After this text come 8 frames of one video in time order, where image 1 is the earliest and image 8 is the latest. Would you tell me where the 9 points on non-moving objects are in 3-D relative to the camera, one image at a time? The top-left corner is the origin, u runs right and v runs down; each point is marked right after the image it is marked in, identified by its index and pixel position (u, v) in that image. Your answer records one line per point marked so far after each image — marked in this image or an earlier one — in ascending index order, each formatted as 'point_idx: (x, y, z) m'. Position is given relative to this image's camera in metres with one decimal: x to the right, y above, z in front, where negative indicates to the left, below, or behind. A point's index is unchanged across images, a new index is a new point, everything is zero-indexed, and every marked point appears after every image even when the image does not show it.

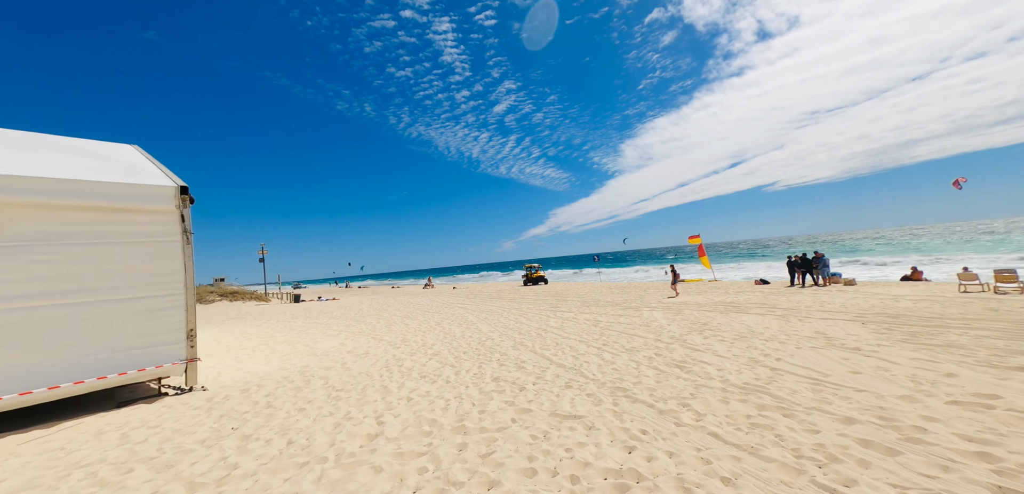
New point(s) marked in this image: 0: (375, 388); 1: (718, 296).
0: (-2.0, -2.0, +4.9) m
1: (+8.8, -2.1, +14.8) m
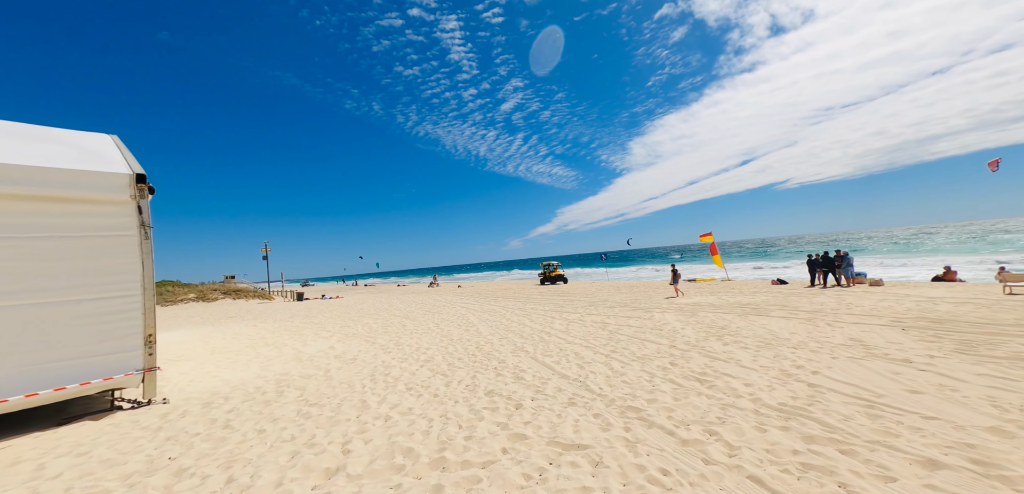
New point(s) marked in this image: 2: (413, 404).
0: (-2.0, -2.0, +4.4) m
1: (+8.9, -2.0, +14.0) m
2: (-1.2, -1.9, +4.3) m
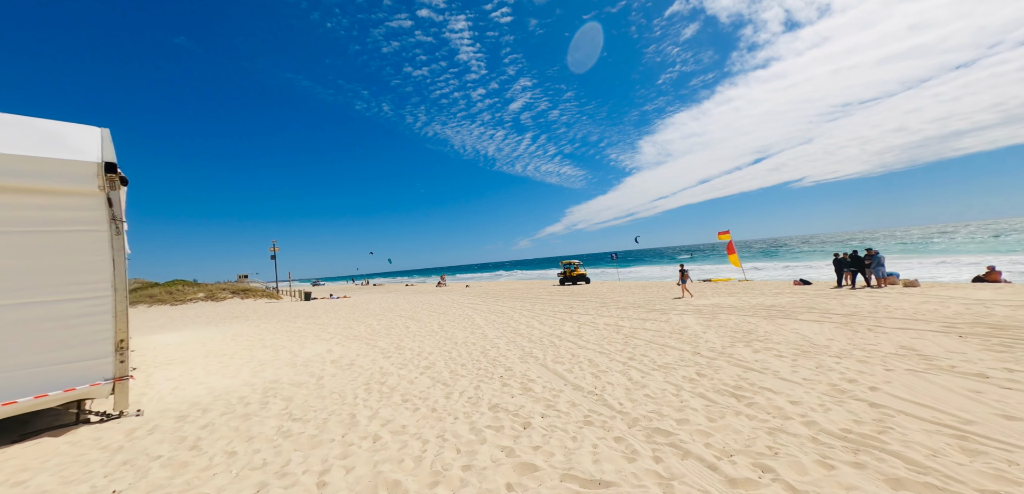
0: (-1.9, -1.9, +3.9) m
1: (+9.3, -2.0, +13.2) m
2: (-1.1, -1.9, +3.8) m
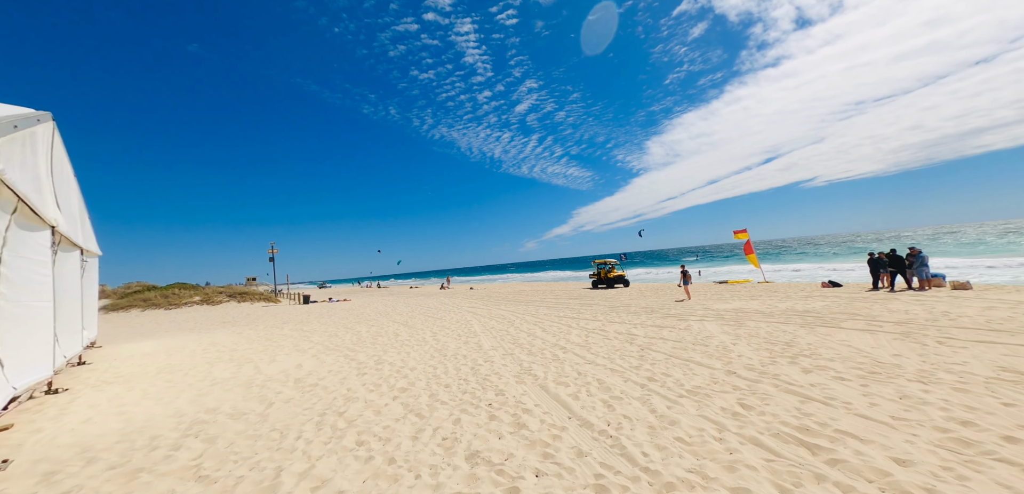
0: (-2.1, -1.9, +2.8) m
1: (+9.3, -1.9, +11.9) m
2: (-1.3, -1.8, +2.7) m
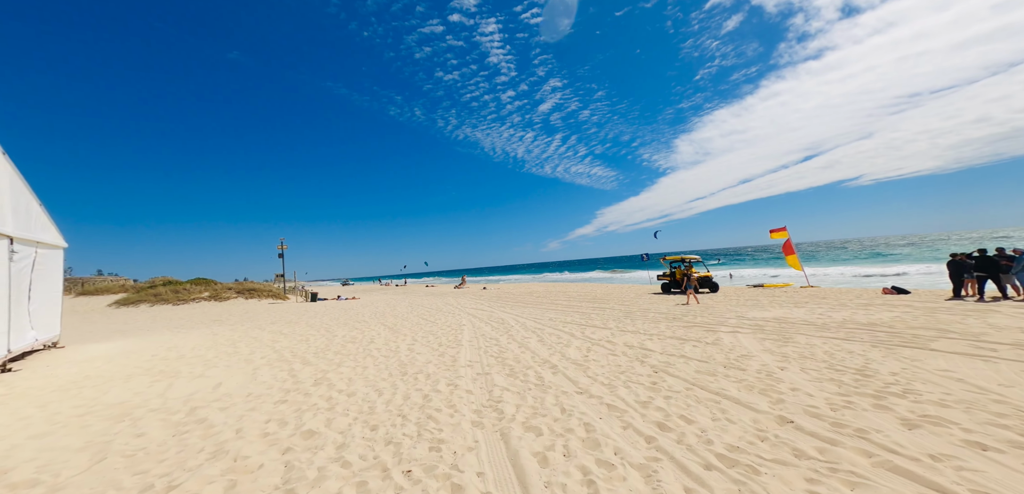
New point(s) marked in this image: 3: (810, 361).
0: (-2.7, -1.7, +1.5) m
1: (+9.2, -1.8, +9.8) m
2: (-2.0, -1.7, +1.3) m
3: (+4.6, -1.8, +5.4) m
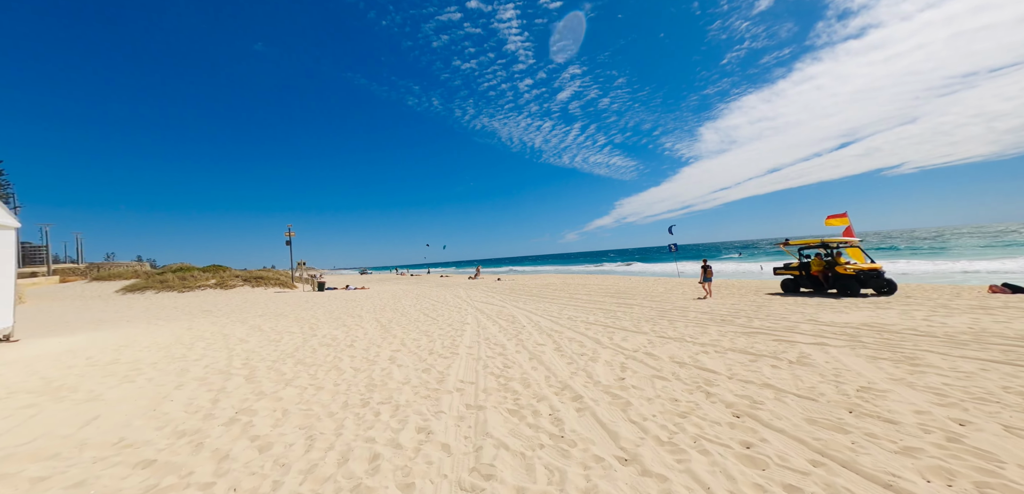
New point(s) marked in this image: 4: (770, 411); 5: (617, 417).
0: (-2.9, -1.5, -0.2) m
1: (+9.5, -1.5, +7.5) m
2: (-2.1, -1.5, -0.4) m
3: (+4.7, -1.6, +3.3) m
4: (+2.7, -1.7, +3.6) m
5: (+1.1, -1.8, +3.7) m
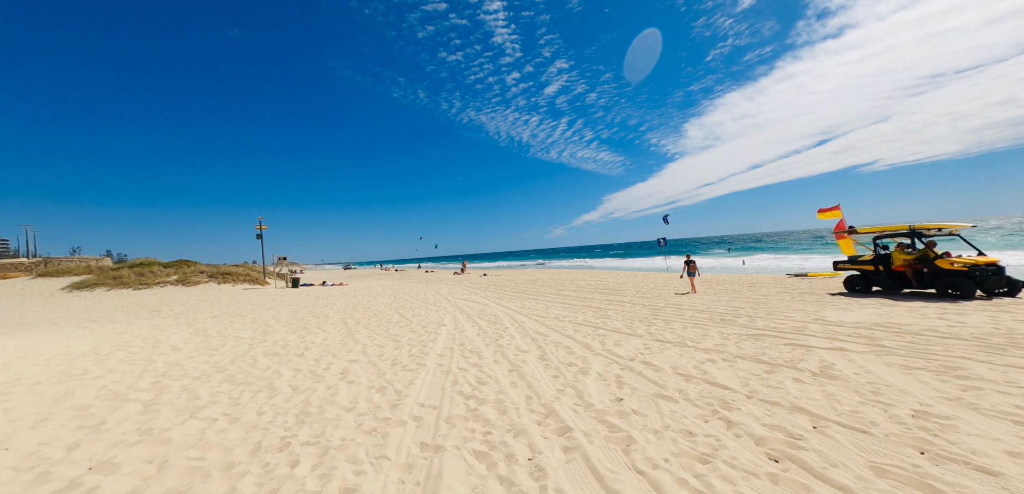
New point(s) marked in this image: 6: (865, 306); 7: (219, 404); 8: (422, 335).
0: (-3.0, -1.5, -1.2) m
1: (+9.0, -1.4, +6.9) m
2: (-2.2, -1.5, -1.4) m
3: (+4.4, -1.5, +2.5) m
4: (+2.4, -1.6, +2.7) m
5: (+0.9, -1.7, +2.8) m
6: (+9.0, -1.5, +8.9) m
7: (-3.3, -1.8, +3.9) m
8: (-2.1, -2.0, +8.0) m
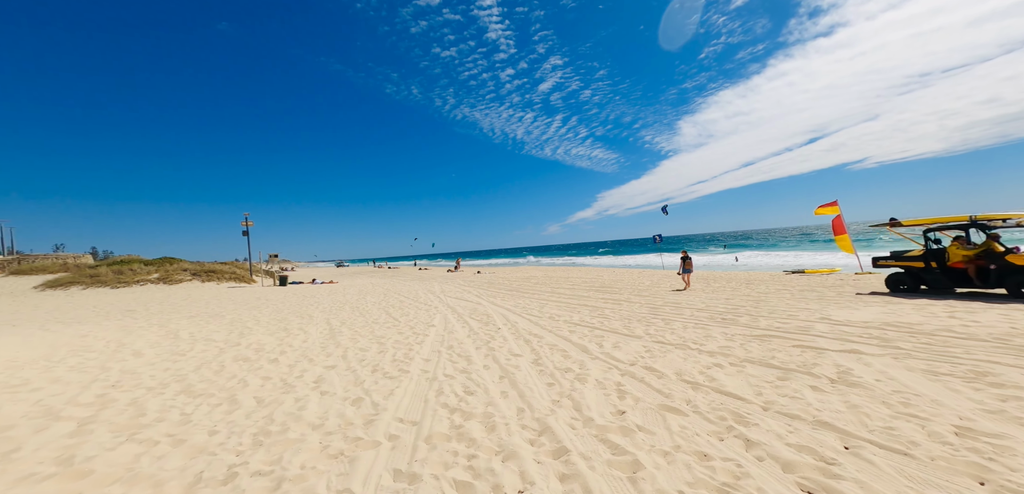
0: (-3.0, -1.5, -1.7) m
1: (+8.9, -1.3, +6.6) m
2: (-2.3, -1.5, -1.9) m
3: (+4.3, -1.5, +2.2) m
4: (+2.3, -1.6, +2.3) m
5: (+0.8, -1.6, +2.3) m
6: (+8.8, -1.4, +8.6) m
7: (-3.4, -1.7, +3.4) m
8: (-2.3, -1.9, +7.5) m
